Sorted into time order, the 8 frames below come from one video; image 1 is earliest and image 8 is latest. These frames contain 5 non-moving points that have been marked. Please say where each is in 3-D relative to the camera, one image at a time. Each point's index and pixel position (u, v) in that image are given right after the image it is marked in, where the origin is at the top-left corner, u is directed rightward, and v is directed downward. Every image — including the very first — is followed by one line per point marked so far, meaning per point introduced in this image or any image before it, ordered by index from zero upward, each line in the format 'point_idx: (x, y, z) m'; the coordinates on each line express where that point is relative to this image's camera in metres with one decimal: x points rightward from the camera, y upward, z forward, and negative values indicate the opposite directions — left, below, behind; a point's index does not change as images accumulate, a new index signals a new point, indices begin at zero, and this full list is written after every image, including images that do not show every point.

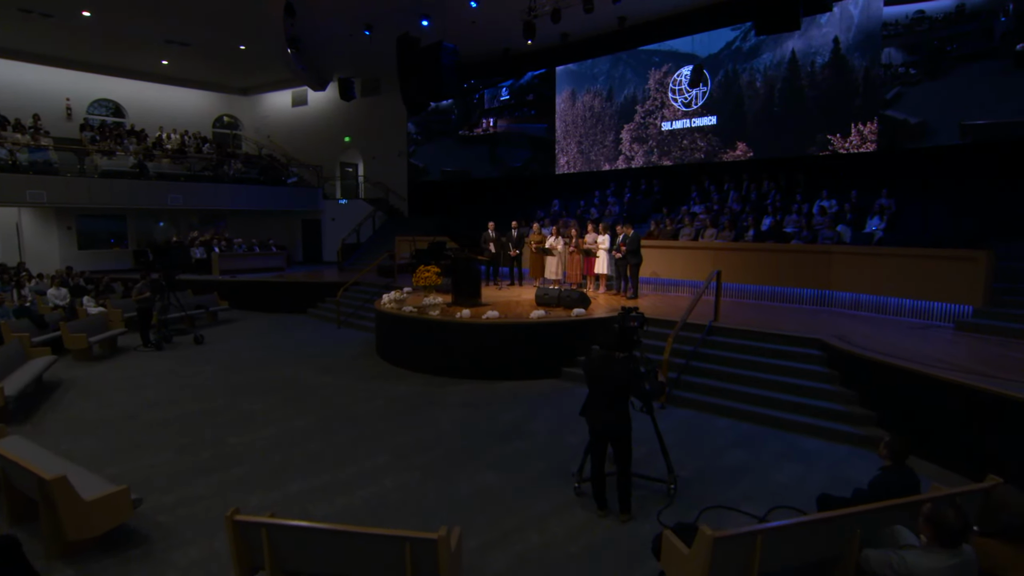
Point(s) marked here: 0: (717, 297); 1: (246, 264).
0: (+3.0, -0.1, +8.2) m
1: (-8.5, +0.7, +17.5) m
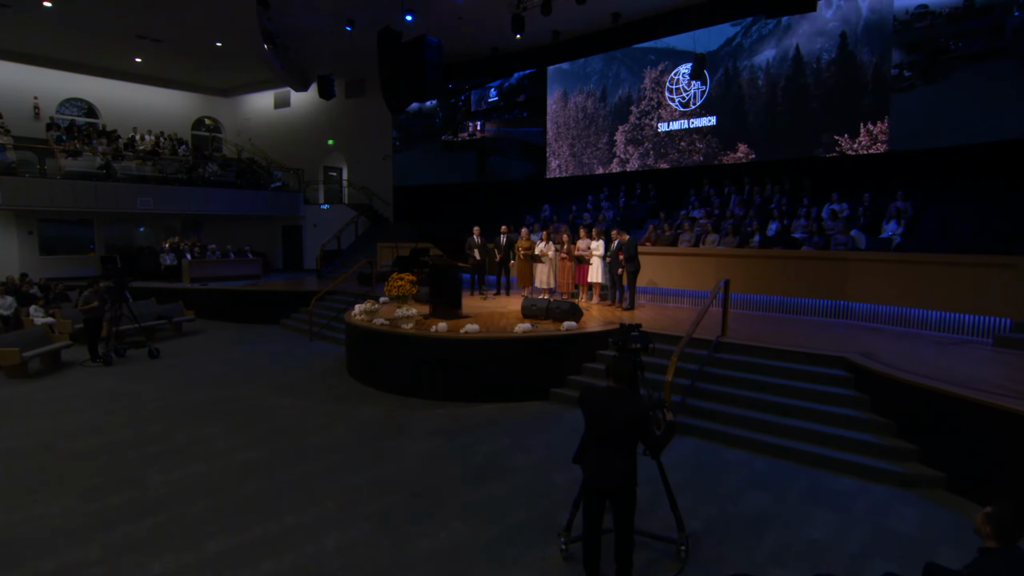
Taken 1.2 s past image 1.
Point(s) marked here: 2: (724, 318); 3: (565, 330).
0: (+2.8, -0.3, +7.3) m
1: (-8.8, +0.5, +16.5) m
2: (+2.8, -0.4, +7.2) m
3: (+0.7, -0.6, +7.7) m
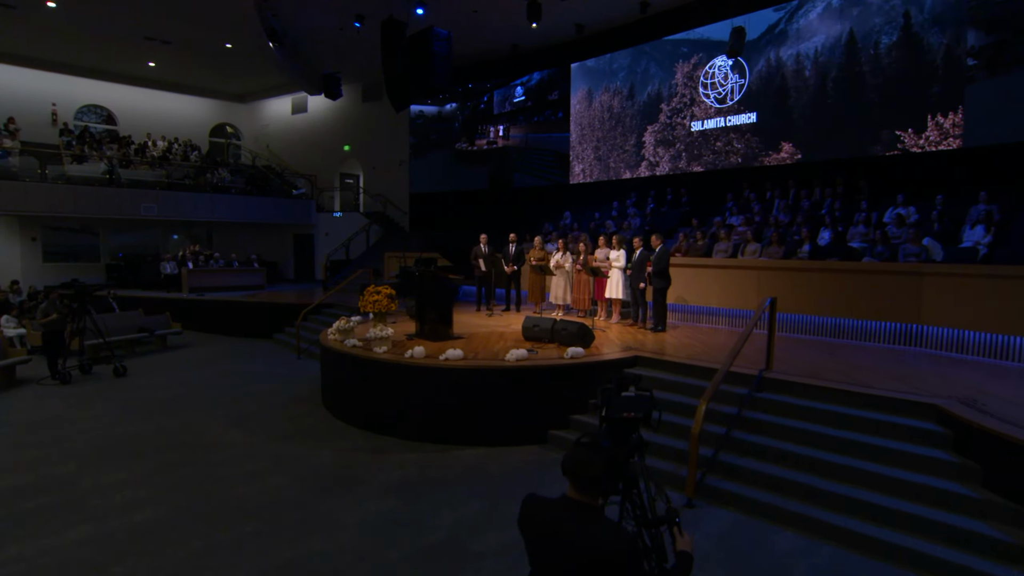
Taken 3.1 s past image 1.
0: (+2.7, -0.5, +5.8) m
1: (-8.4, +0.2, +15.7) m
2: (+2.6, -0.6, +5.7) m
3: (+0.6, -0.8, +6.3) m
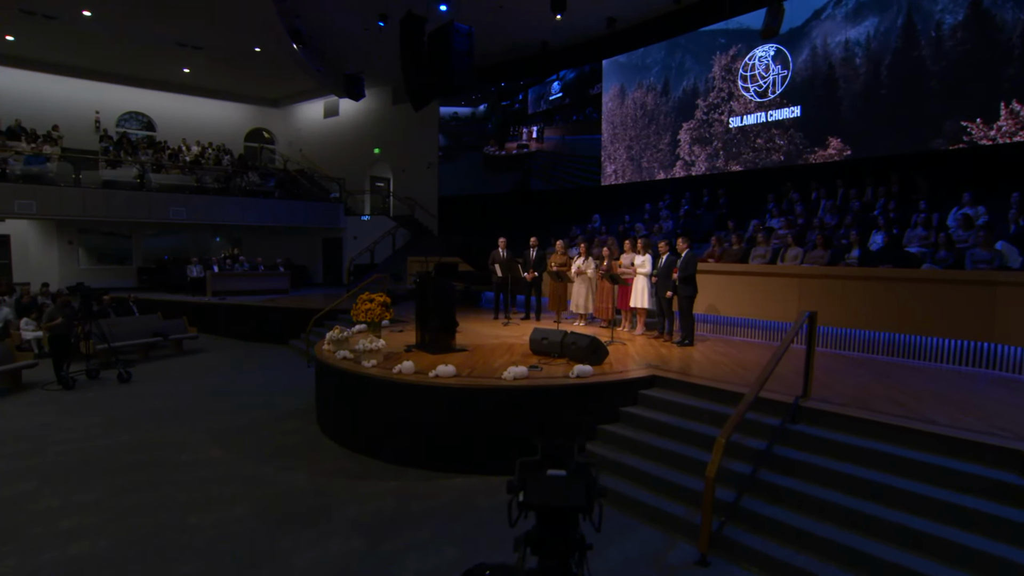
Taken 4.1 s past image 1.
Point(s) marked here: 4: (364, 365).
0: (+2.6, -0.6, +4.9) m
1: (-7.7, +0.1, +15.7) m
2: (+2.6, -0.7, +4.9) m
3: (+0.6, -0.9, +5.6) m
4: (-1.6, -0.8, +6.2) m
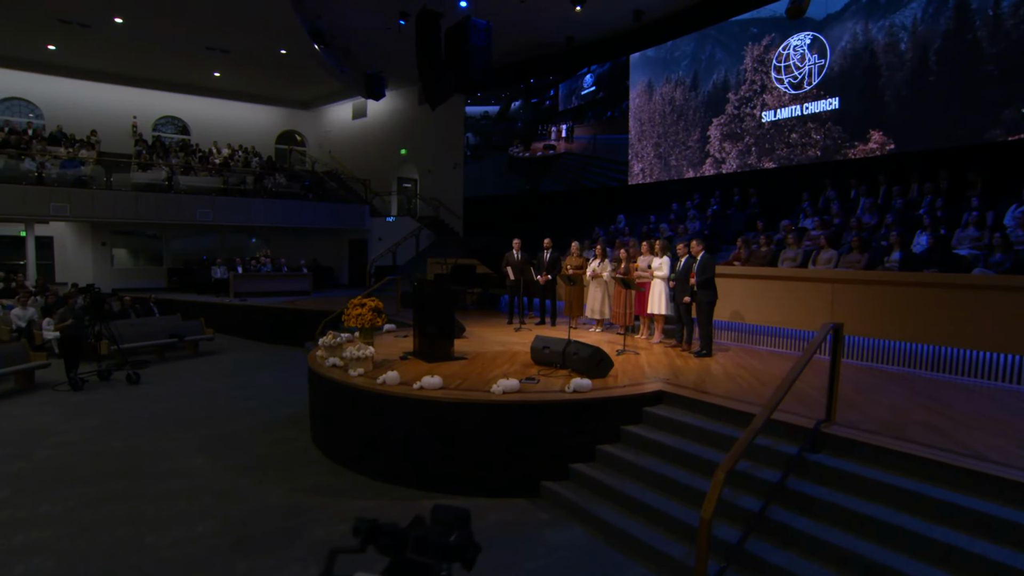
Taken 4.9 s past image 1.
0: (+2.5, -0.6, +4.4) m
1: (-7.0, +0.1, +15.7) m
2: (+2.5, -0.8, +4.3) m
3: (+0.5, -1.0, +5.1) m
4: (-1.7, -0.9, +5.8) m
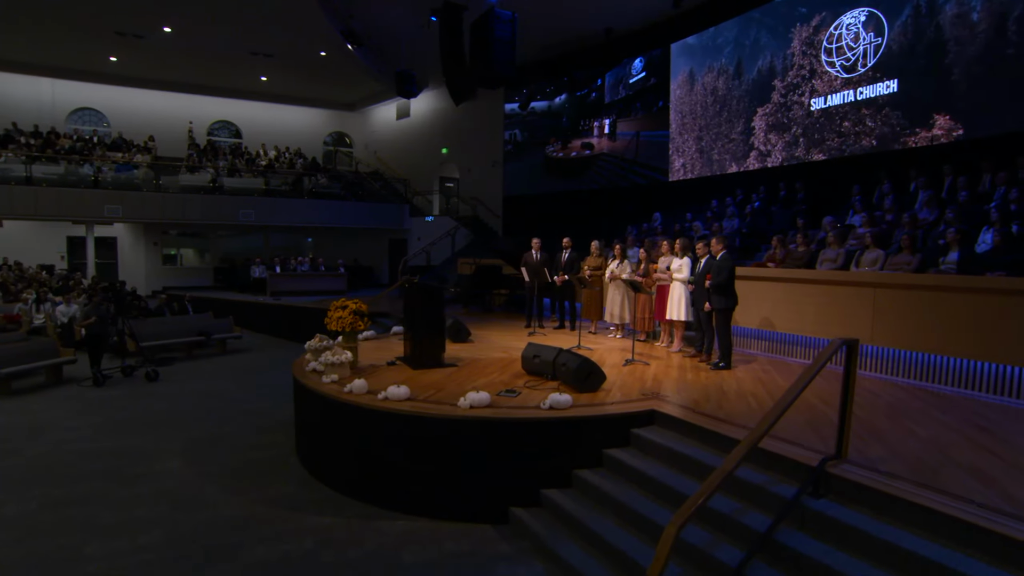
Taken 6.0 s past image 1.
0: (+2.2, -0.7, +3.6) m
1: (-6.1, +0.1, +15.9) m
2: (+2.1, -0.8, +3.6) m
3: (+0.3, -1.0, +4.6) m
4: (-1.8, -0.9, +5.6) m
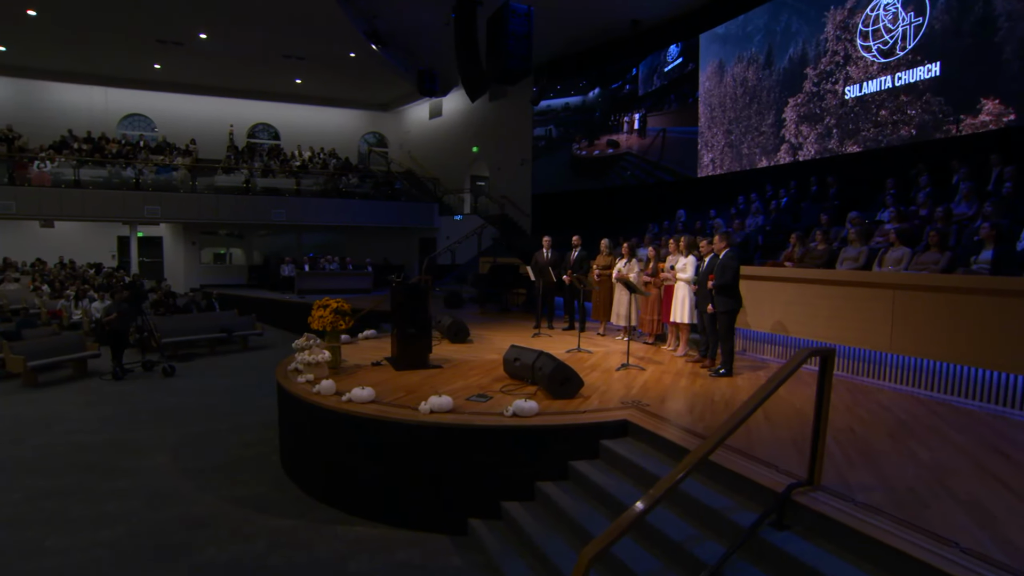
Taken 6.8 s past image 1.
0: (+1.8, -0.7, +3.2) m
1: (-5.4, +0.1, +16.2) m
2: (+1.7, -0.8, +3.2) m
3: (0.0, -1.0, +4.4) m
4: (-2.0, -0.9, +5.5) m
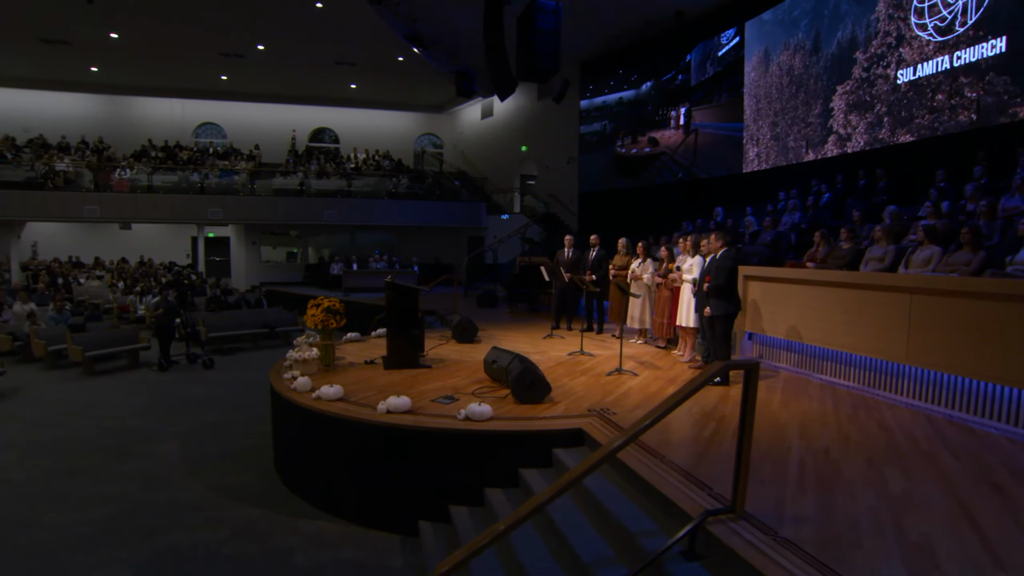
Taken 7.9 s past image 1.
0: (+1.3, -0.7, +3.0) m
1: (-4.3, +0.2, +16.7) m
2: (+1.2, -0.9, +3.0) m
3: (-0.3, -1.0, +4.3) m
4: (-2.2, -0.9, +5.7) m
